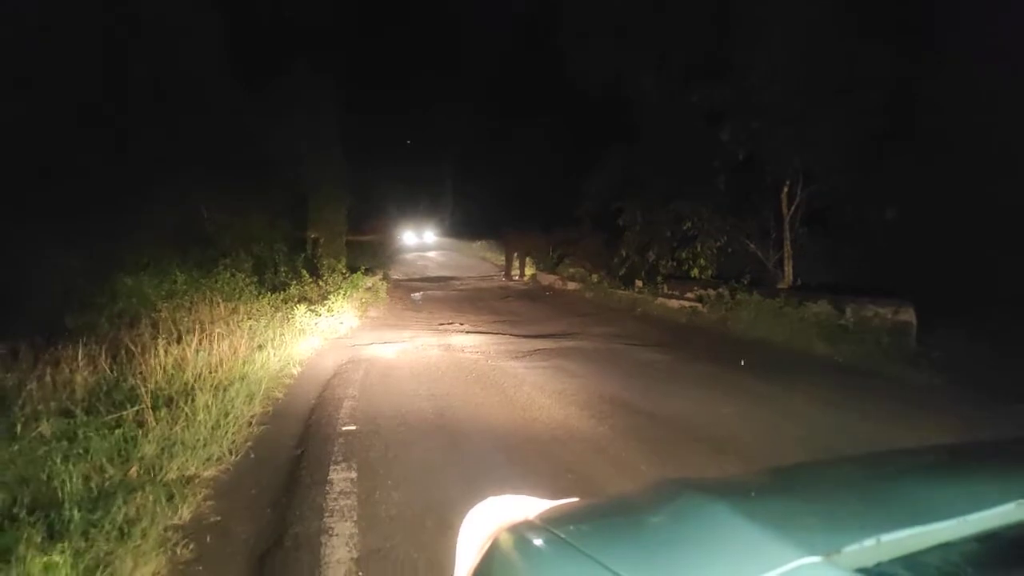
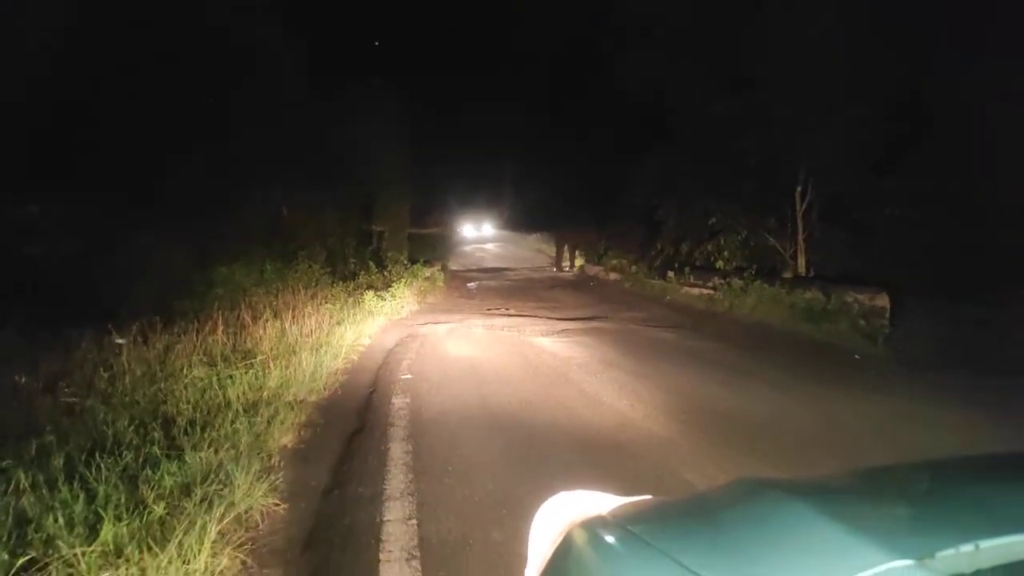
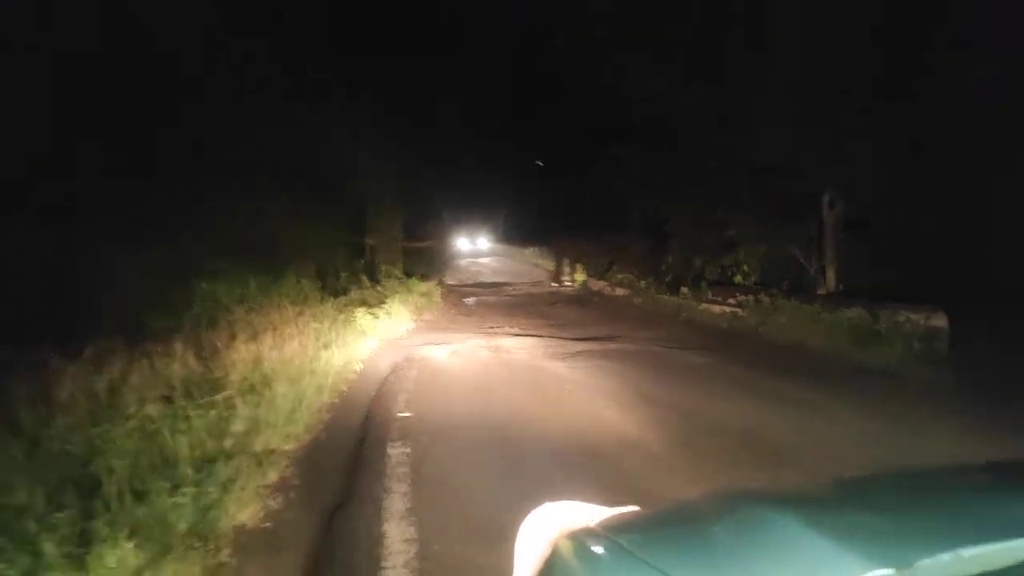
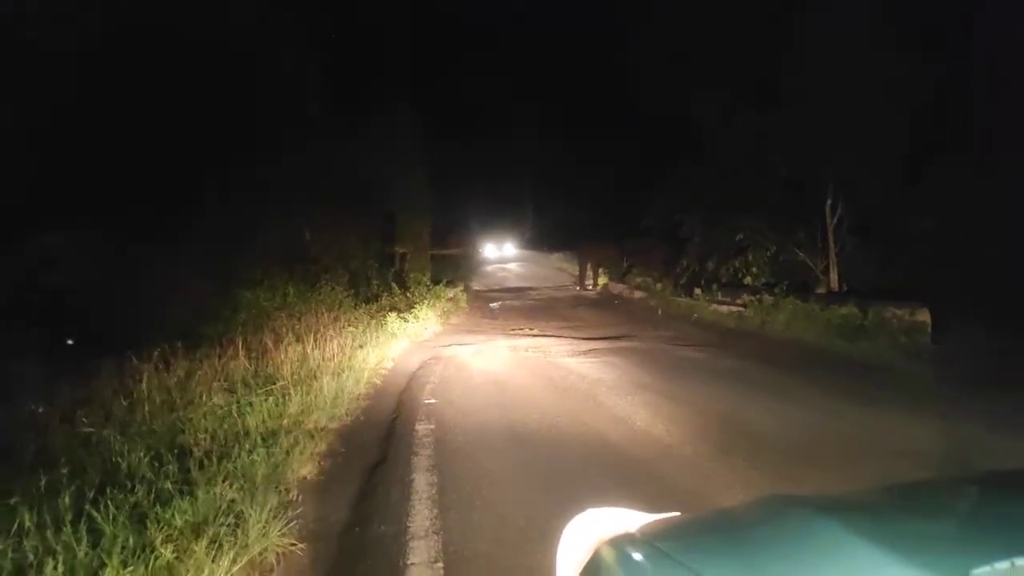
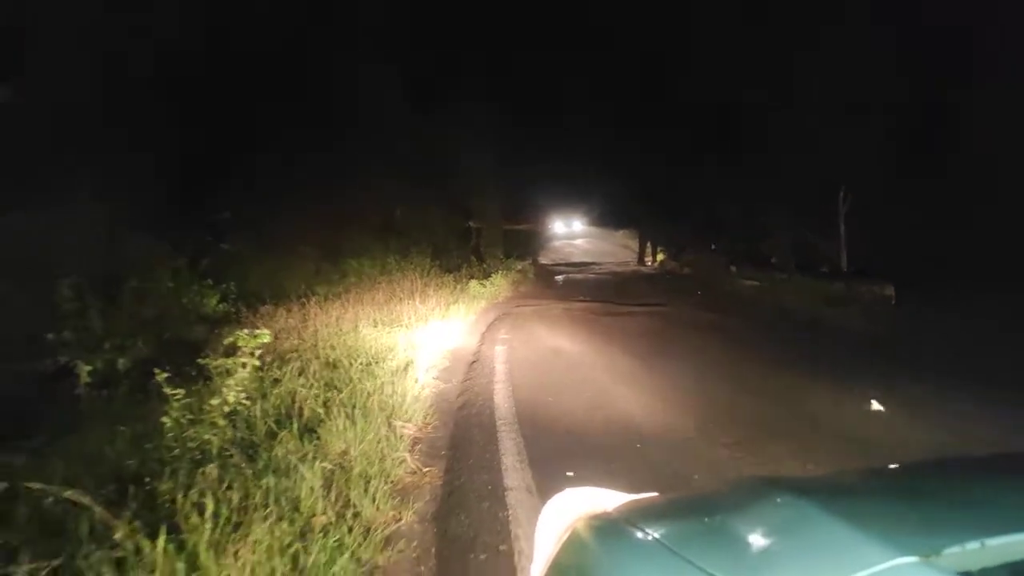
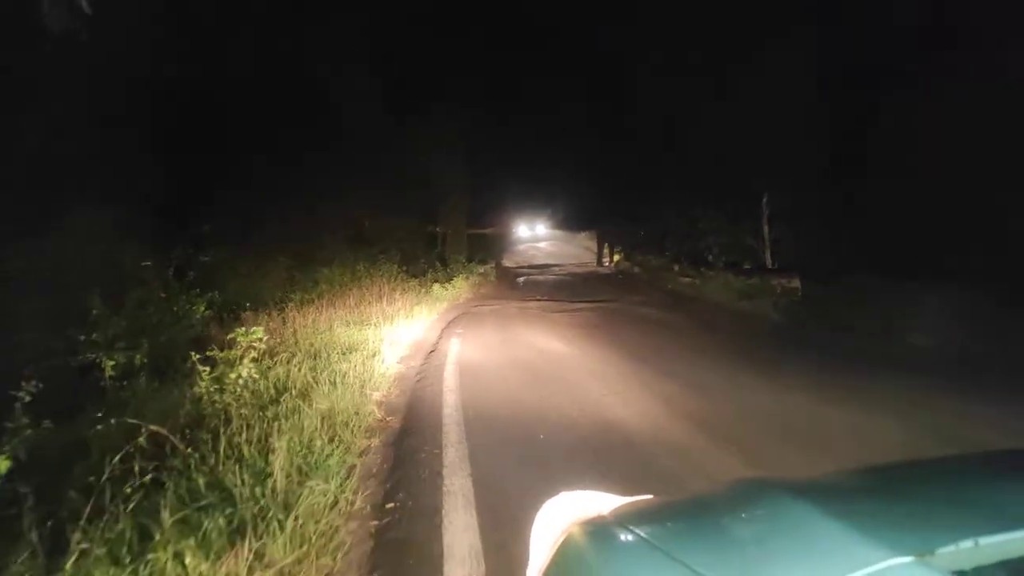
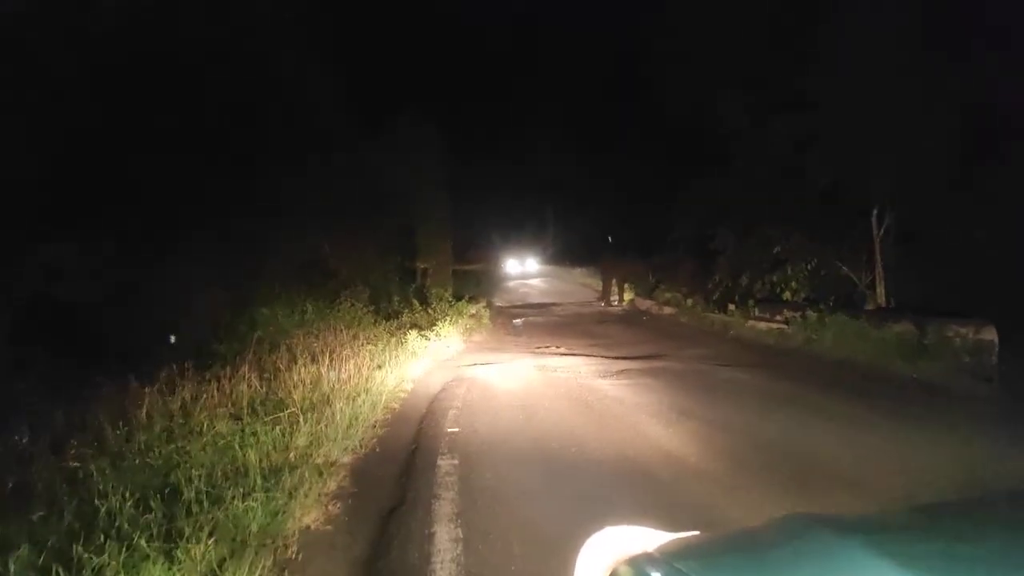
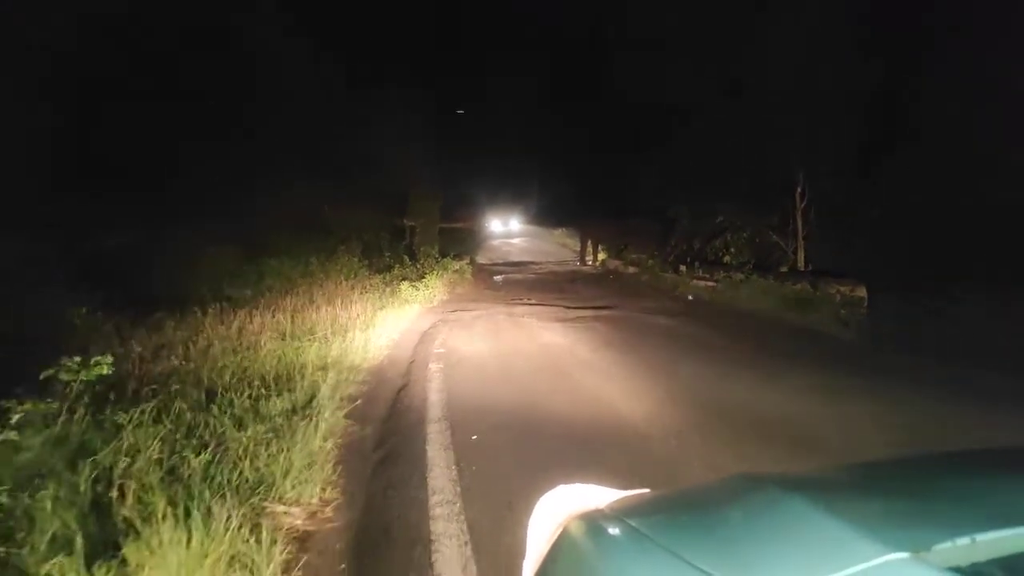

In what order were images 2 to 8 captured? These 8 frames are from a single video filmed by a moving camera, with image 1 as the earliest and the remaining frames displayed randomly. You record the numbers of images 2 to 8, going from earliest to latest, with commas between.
3, 7, 4, 2, 8, 5, 6
